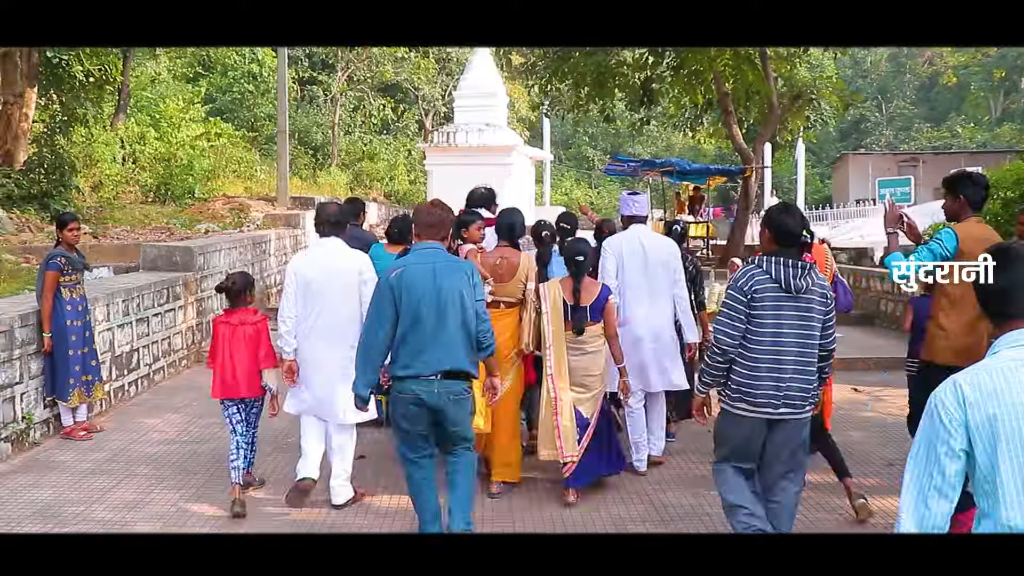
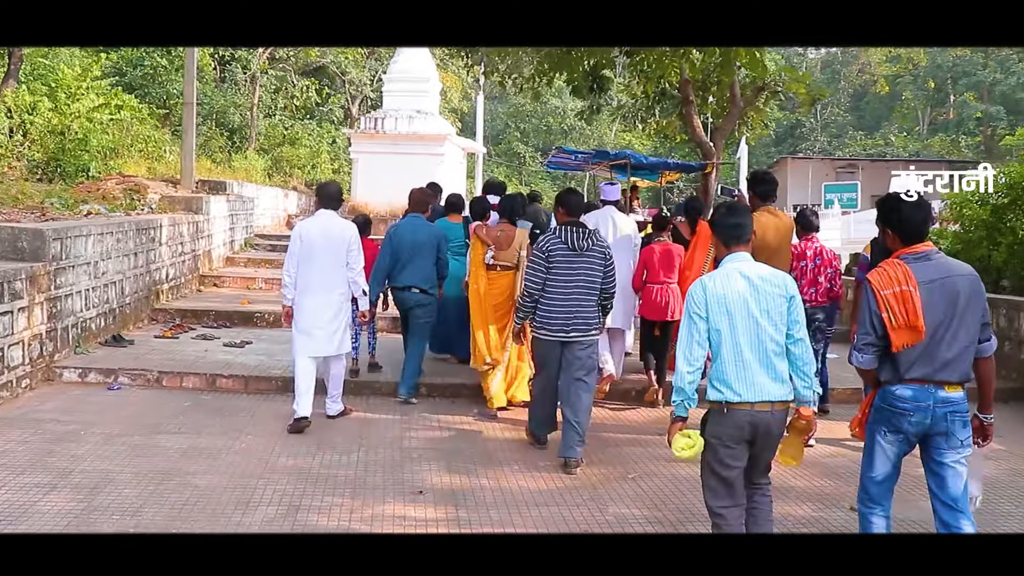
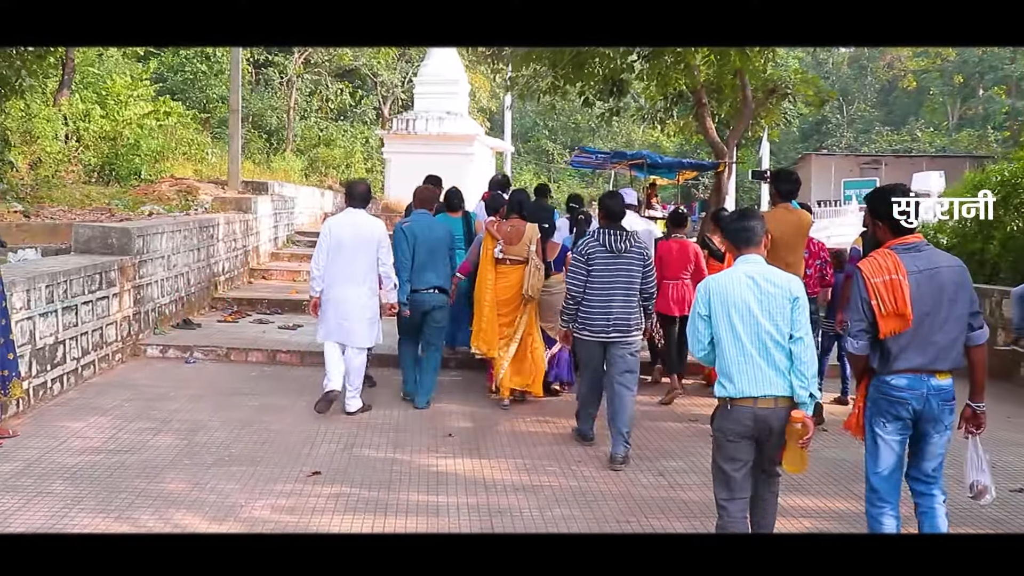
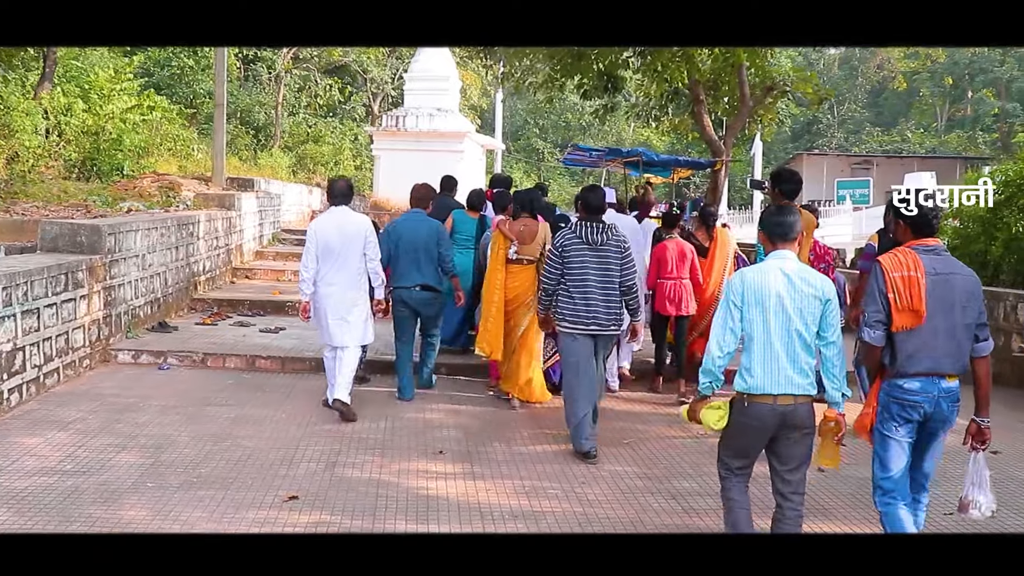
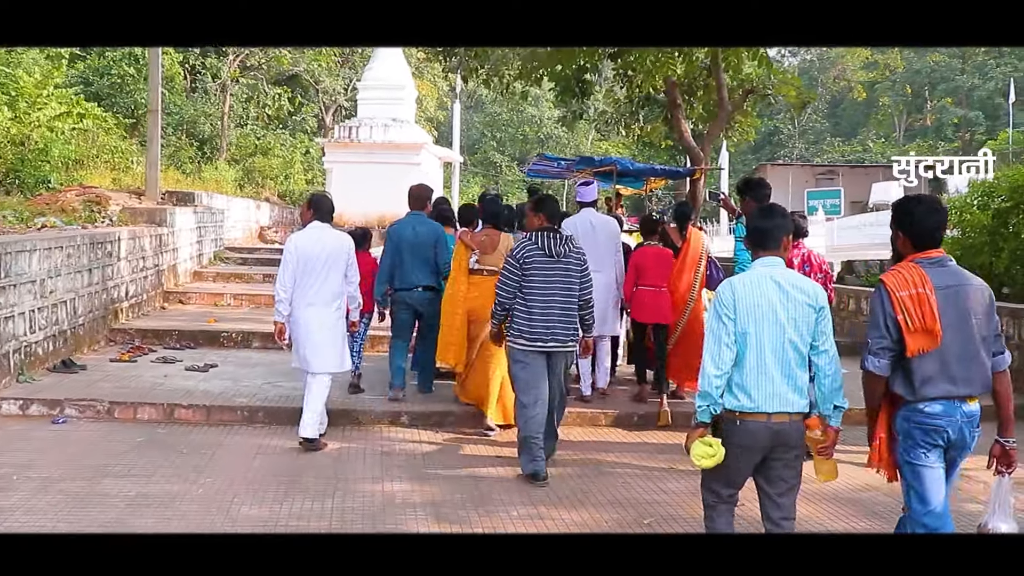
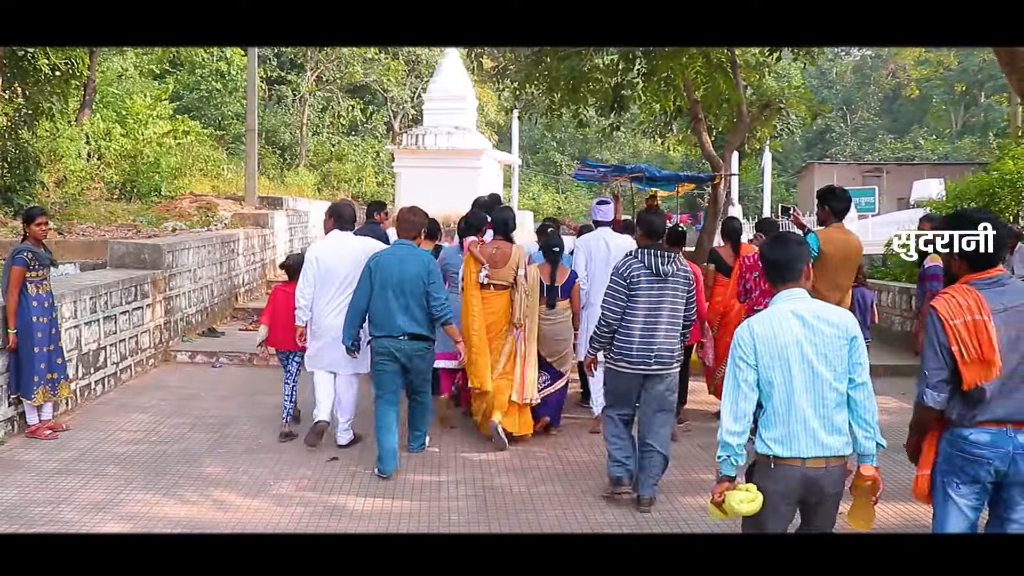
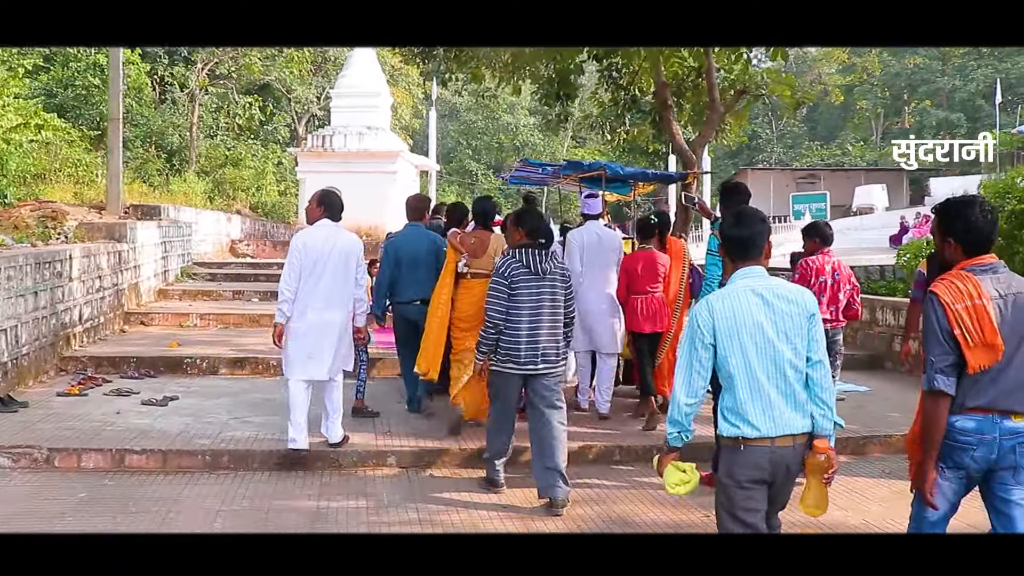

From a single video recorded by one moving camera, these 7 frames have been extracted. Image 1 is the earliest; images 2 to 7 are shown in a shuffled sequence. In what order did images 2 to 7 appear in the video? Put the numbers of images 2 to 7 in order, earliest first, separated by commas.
6, 3, 4, 2, 5, 7
